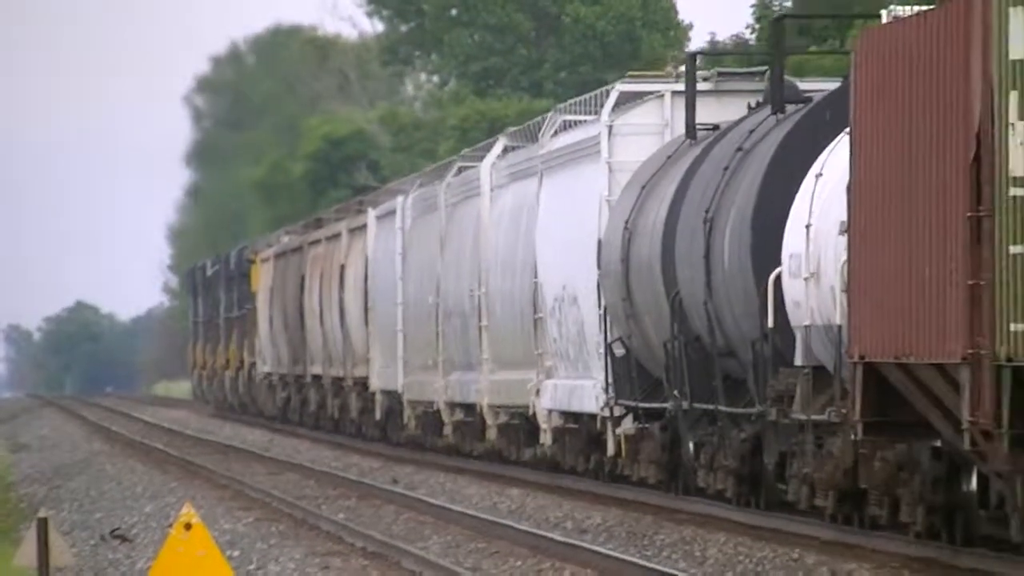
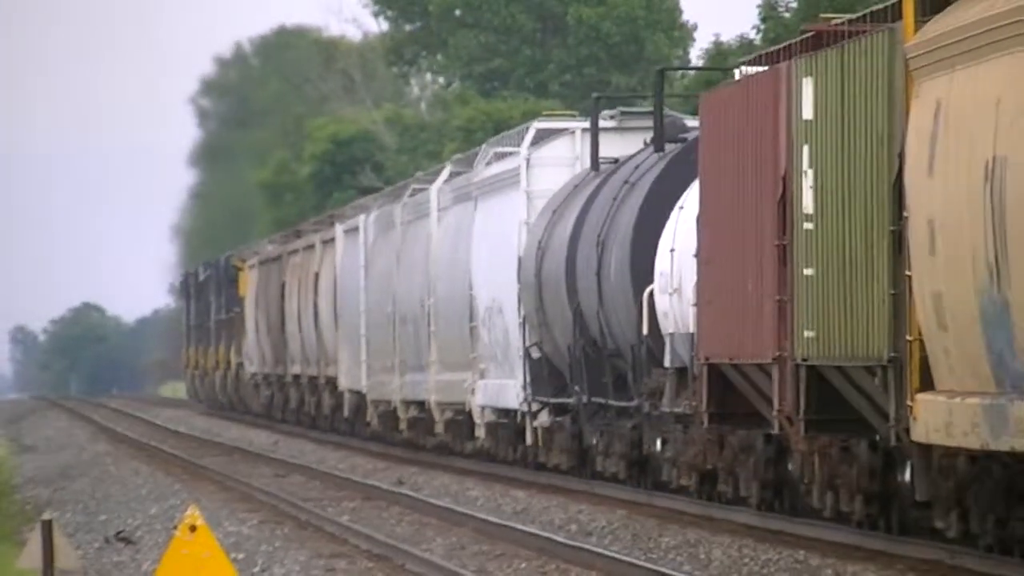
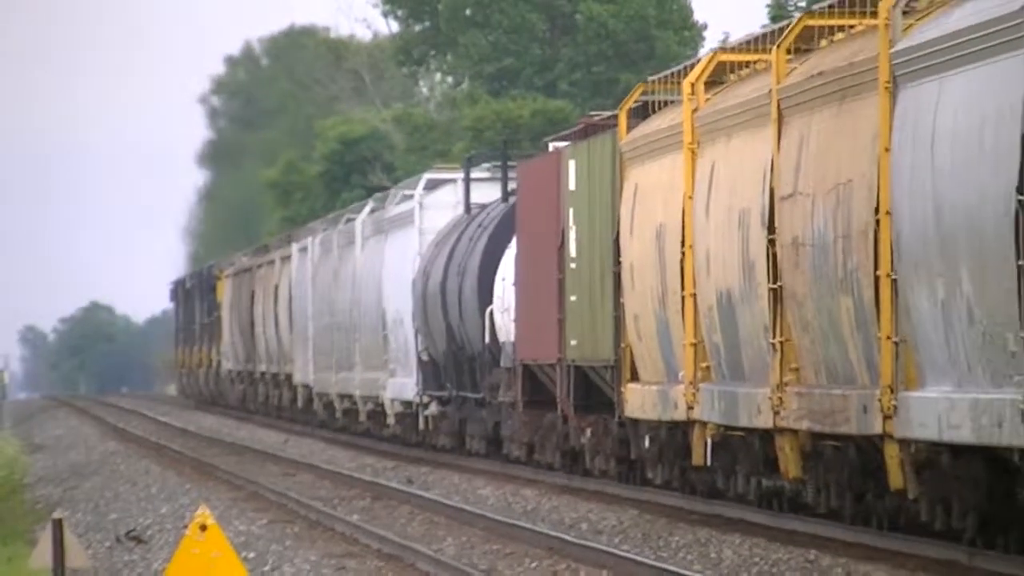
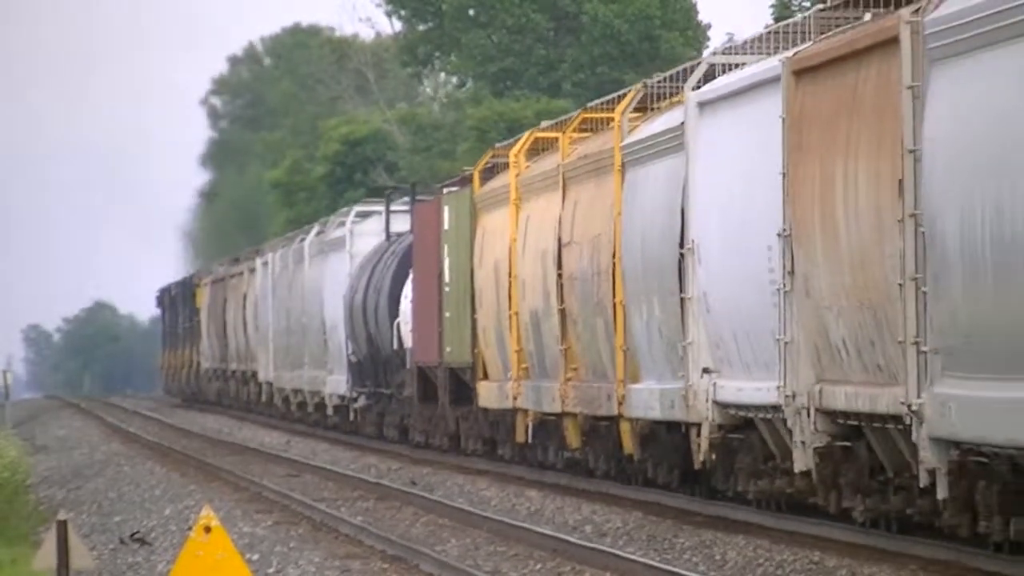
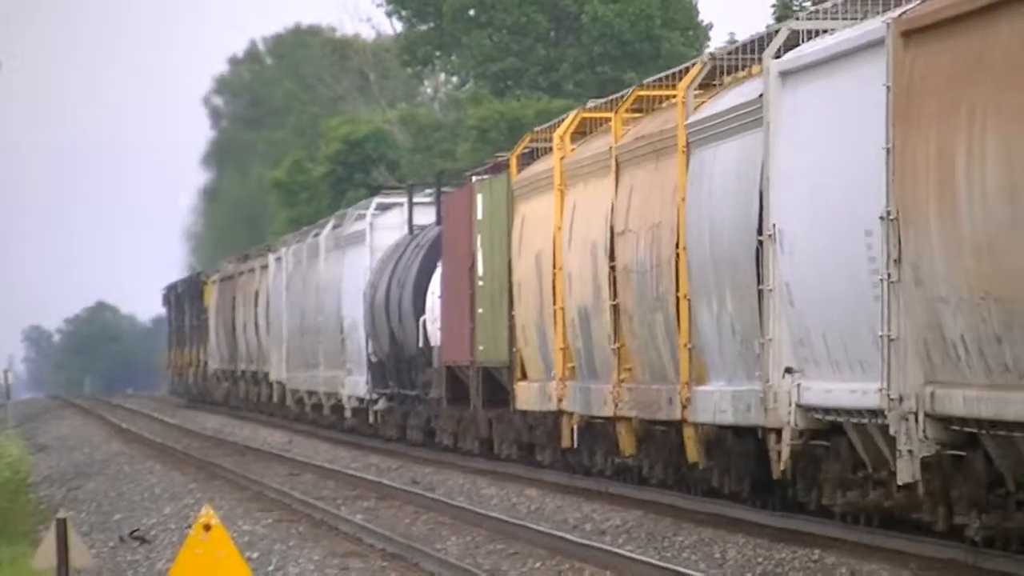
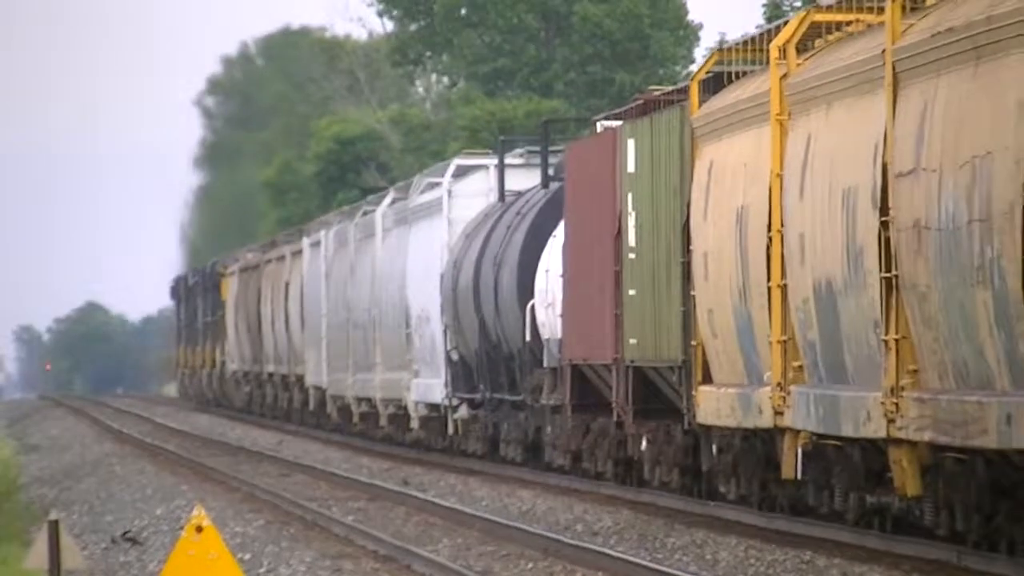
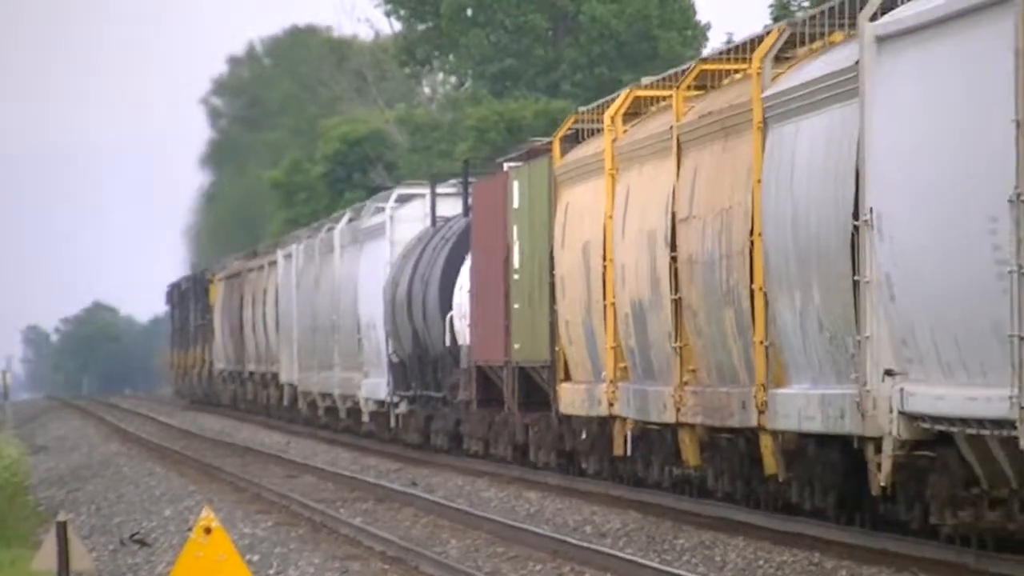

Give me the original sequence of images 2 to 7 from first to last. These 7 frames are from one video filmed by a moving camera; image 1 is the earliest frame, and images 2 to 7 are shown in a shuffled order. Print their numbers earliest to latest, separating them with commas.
2, 6, 3, 7, 5, 4
